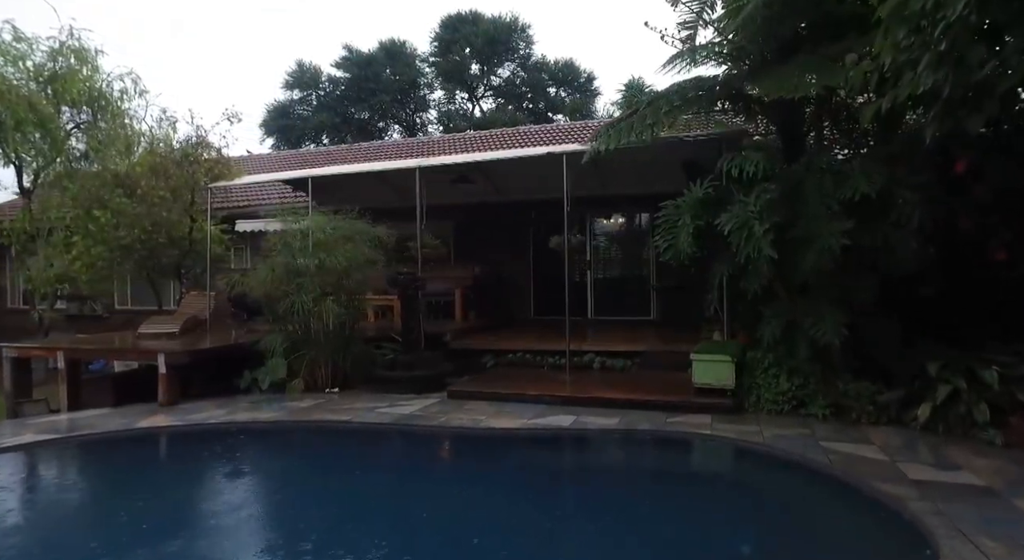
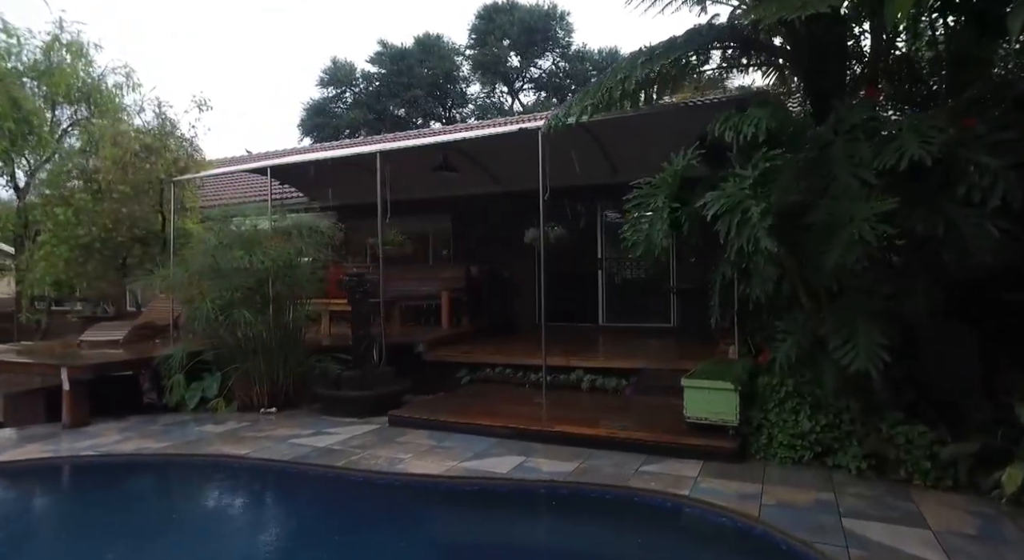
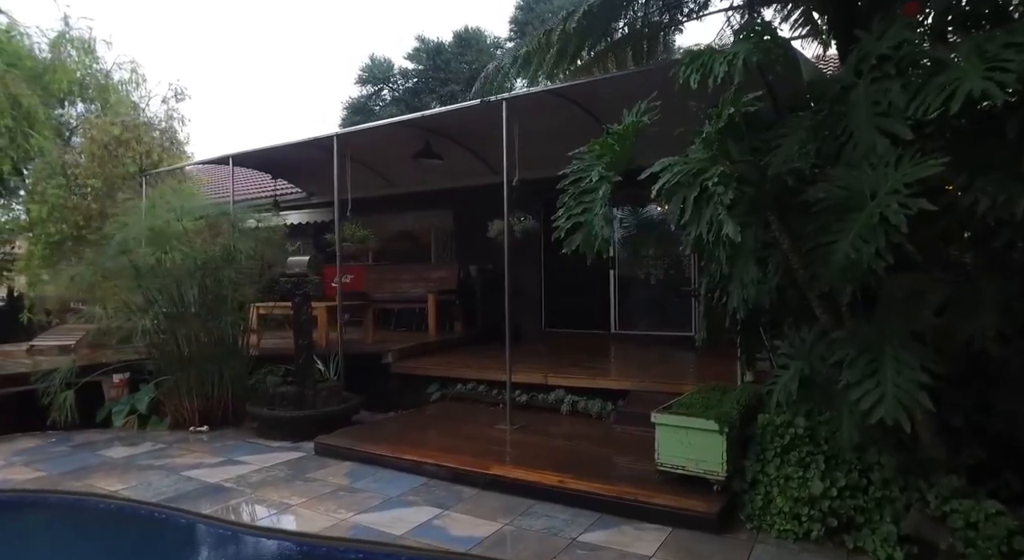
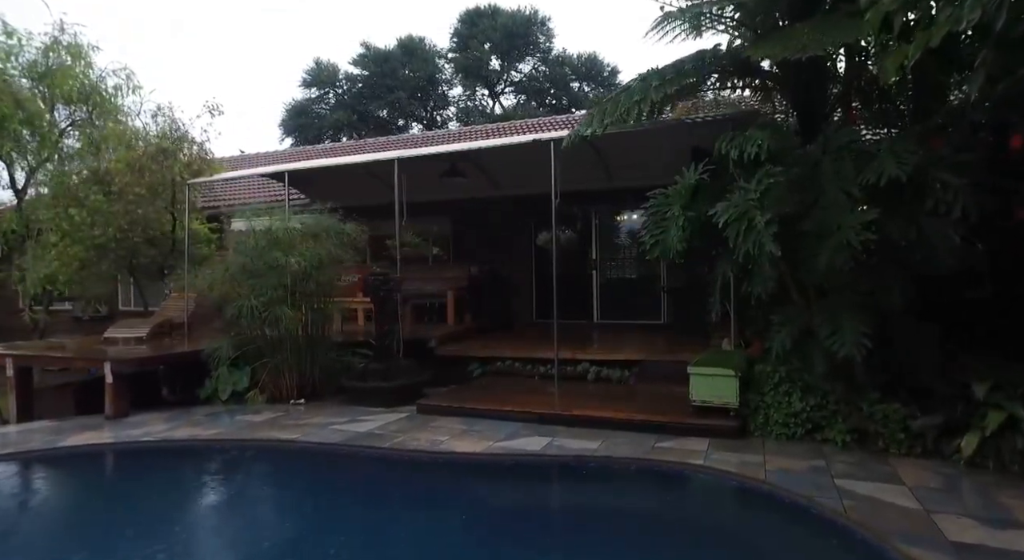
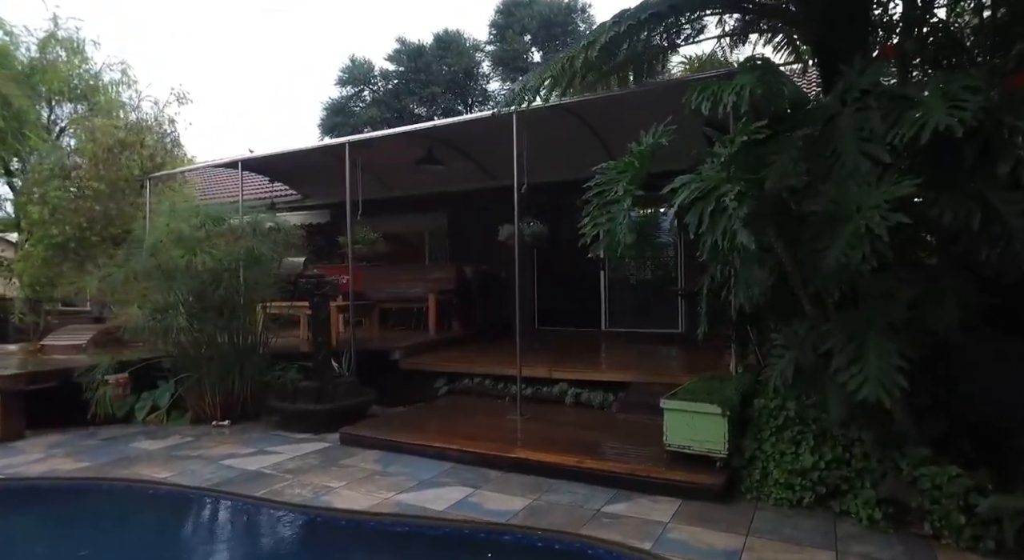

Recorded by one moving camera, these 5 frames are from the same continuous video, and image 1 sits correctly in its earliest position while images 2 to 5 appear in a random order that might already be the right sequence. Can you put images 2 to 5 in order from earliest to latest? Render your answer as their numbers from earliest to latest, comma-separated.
4, 2, 5, 3
